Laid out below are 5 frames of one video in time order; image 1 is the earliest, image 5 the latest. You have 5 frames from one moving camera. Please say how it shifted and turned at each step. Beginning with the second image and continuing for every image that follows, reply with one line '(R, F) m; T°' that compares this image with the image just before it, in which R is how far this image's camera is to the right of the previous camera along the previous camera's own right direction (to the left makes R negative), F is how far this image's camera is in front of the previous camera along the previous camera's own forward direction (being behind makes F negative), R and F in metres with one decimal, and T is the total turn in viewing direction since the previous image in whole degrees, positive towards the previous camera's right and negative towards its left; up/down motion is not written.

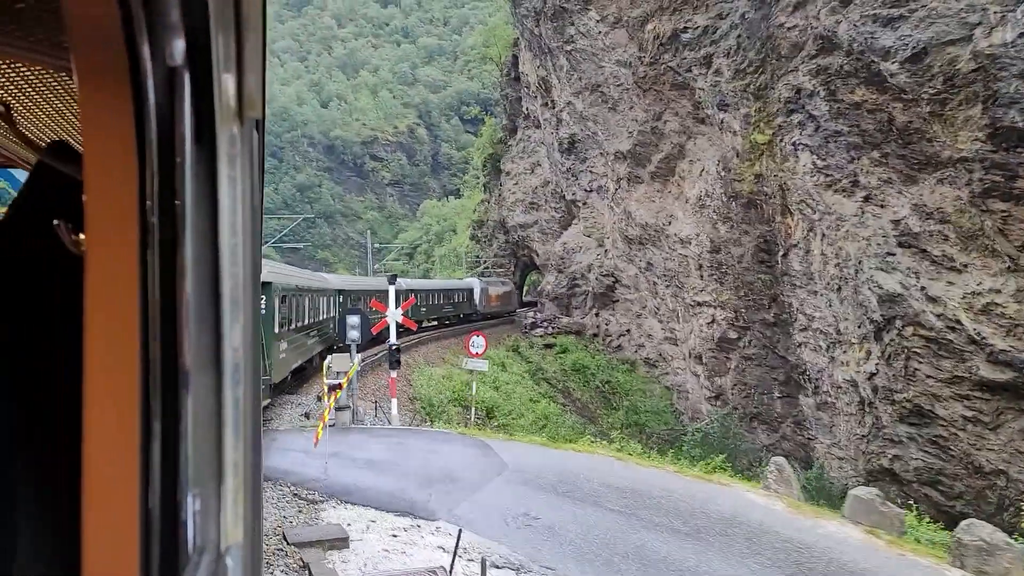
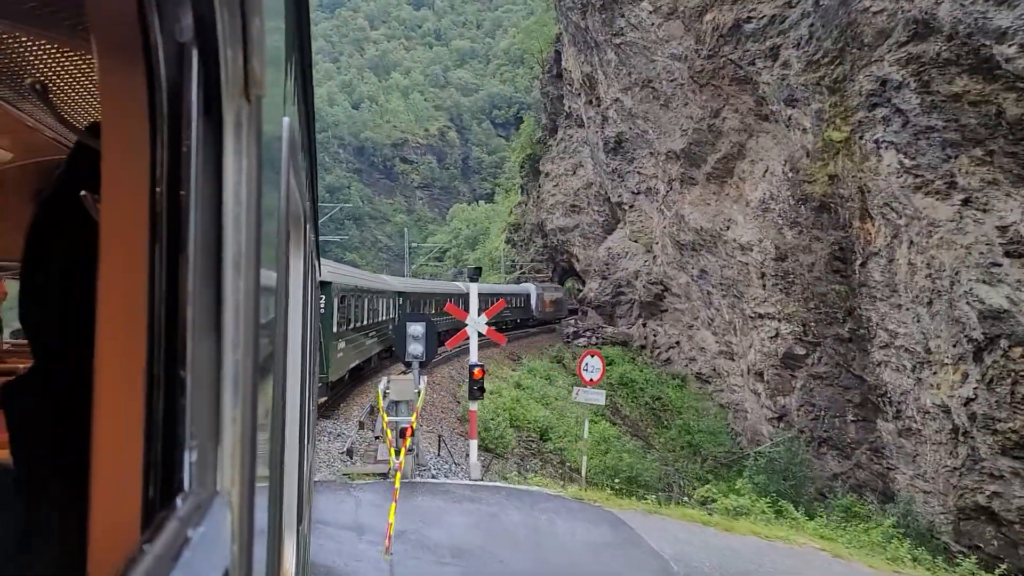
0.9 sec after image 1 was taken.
(-0.3, +1.2) m; -2°
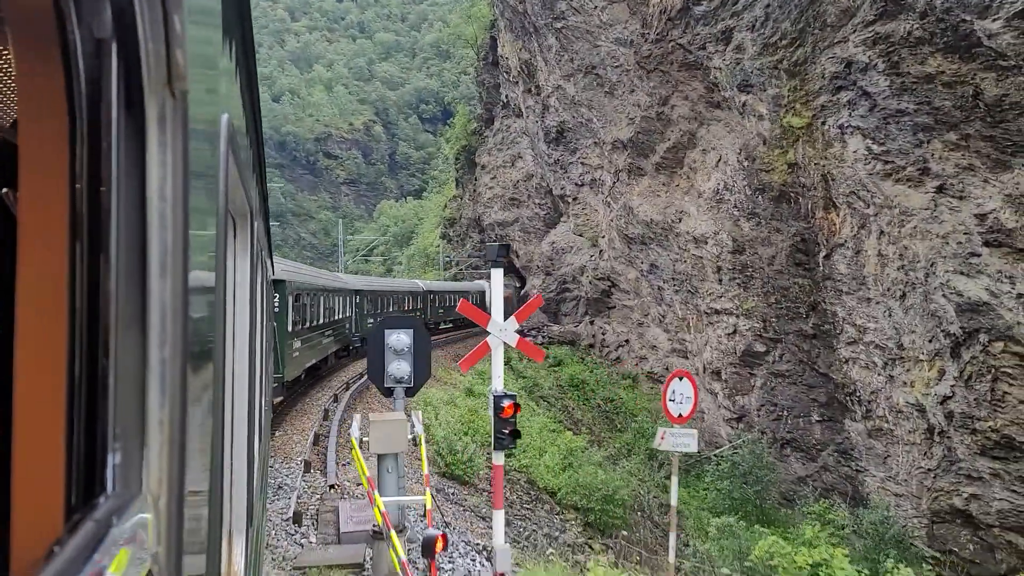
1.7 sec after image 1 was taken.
(-0.3, +1.0) m; +5°
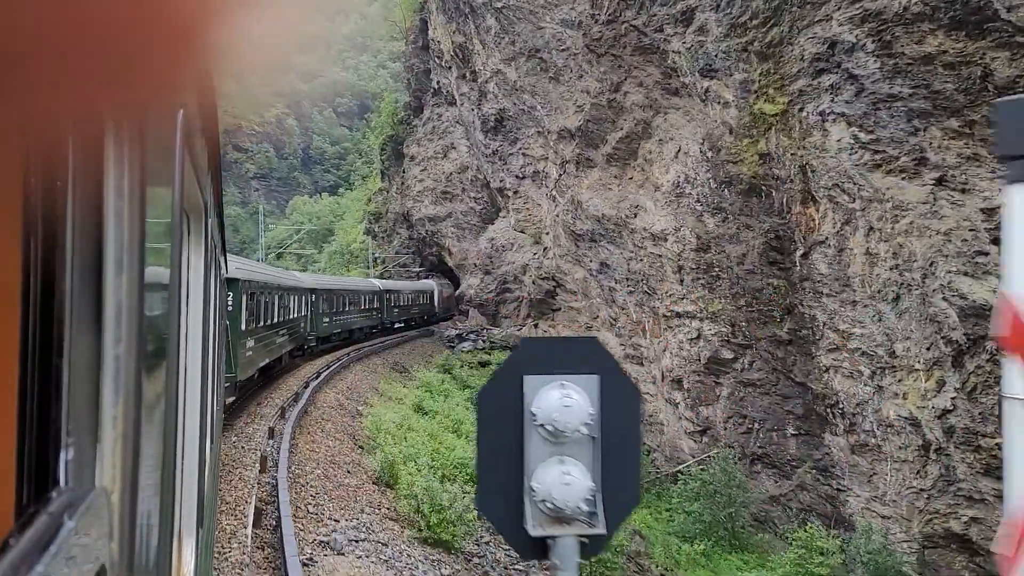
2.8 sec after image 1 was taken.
(-0.4, +1.4) m; +6°
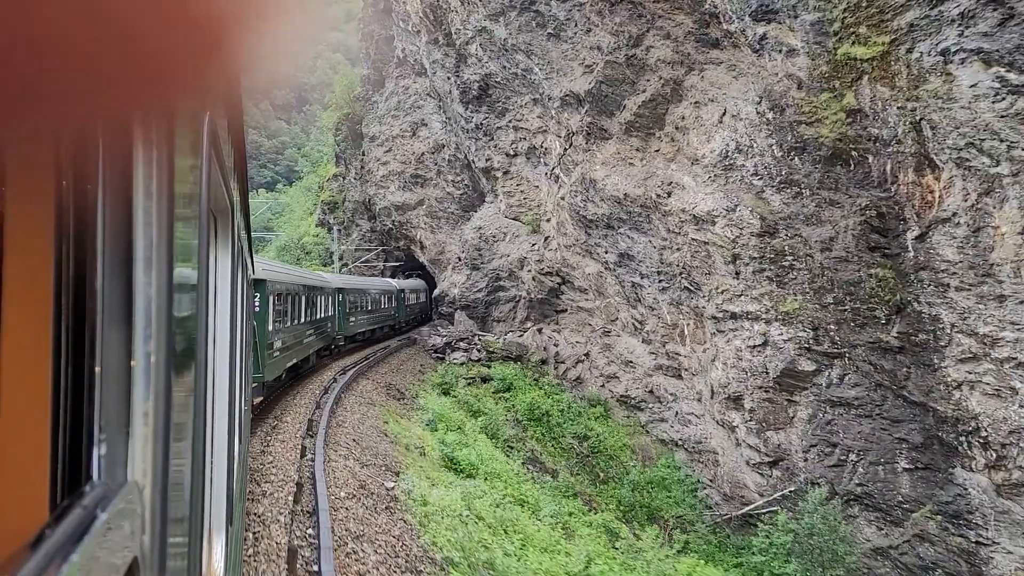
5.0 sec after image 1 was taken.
(-0.9, +2.8) m; +4°
